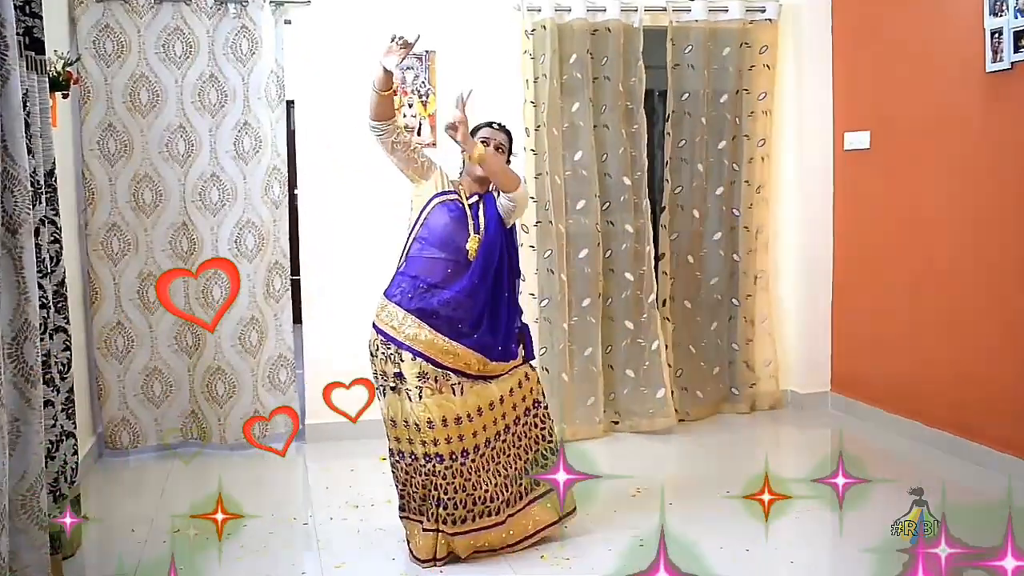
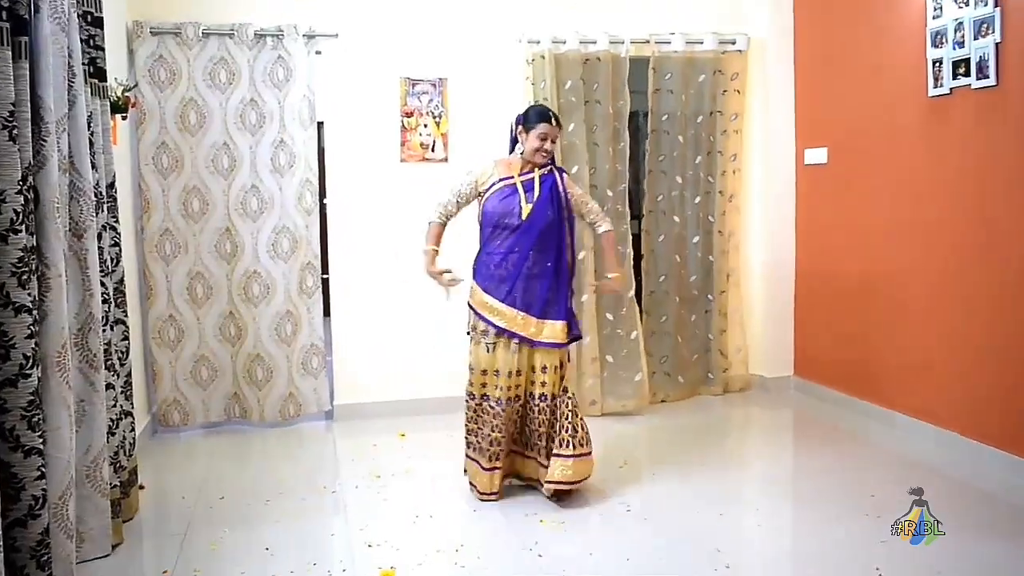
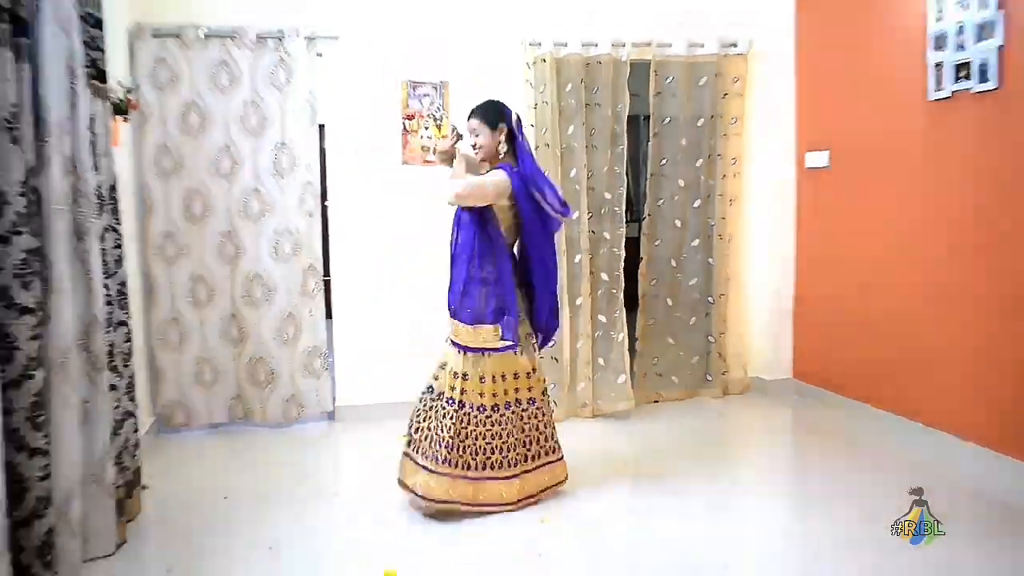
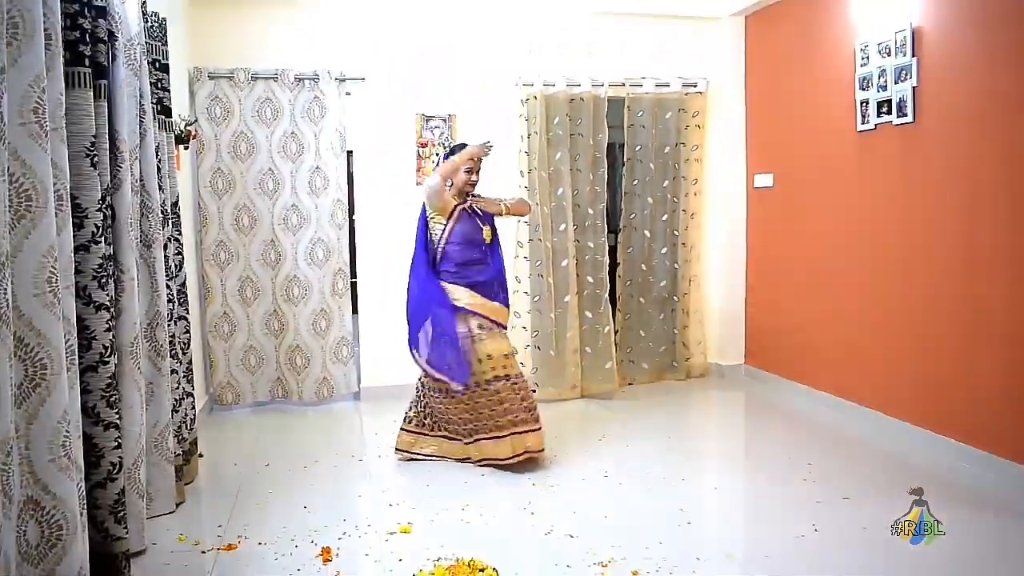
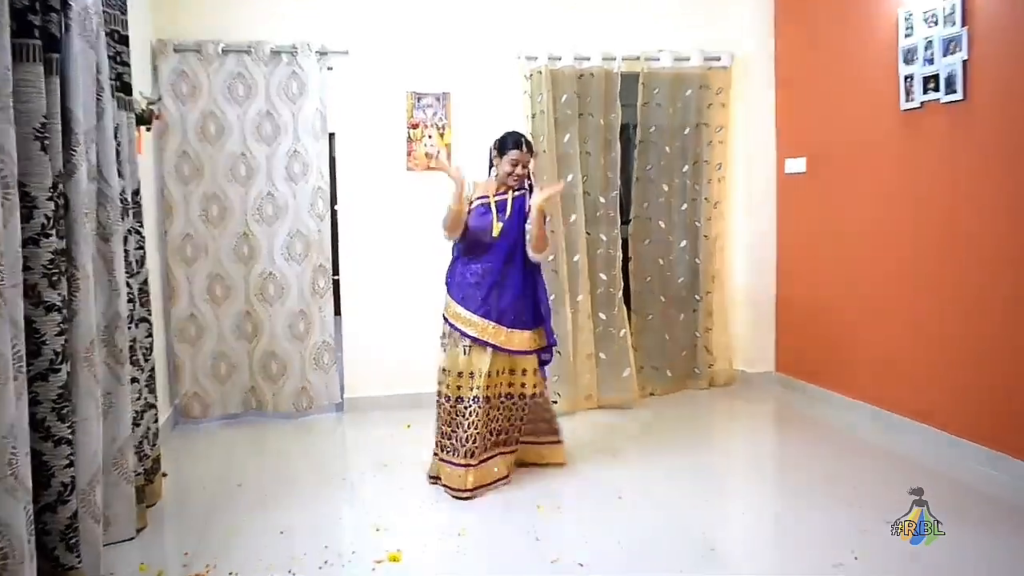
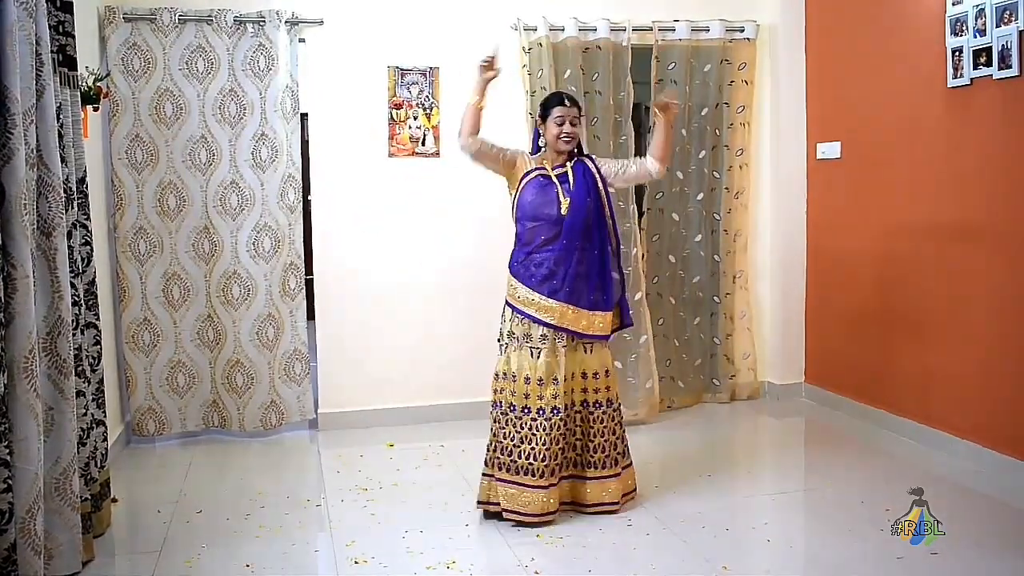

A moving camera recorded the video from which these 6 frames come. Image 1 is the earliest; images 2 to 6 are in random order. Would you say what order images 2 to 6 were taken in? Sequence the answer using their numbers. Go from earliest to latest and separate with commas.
3, 4, 5, 2, 6
